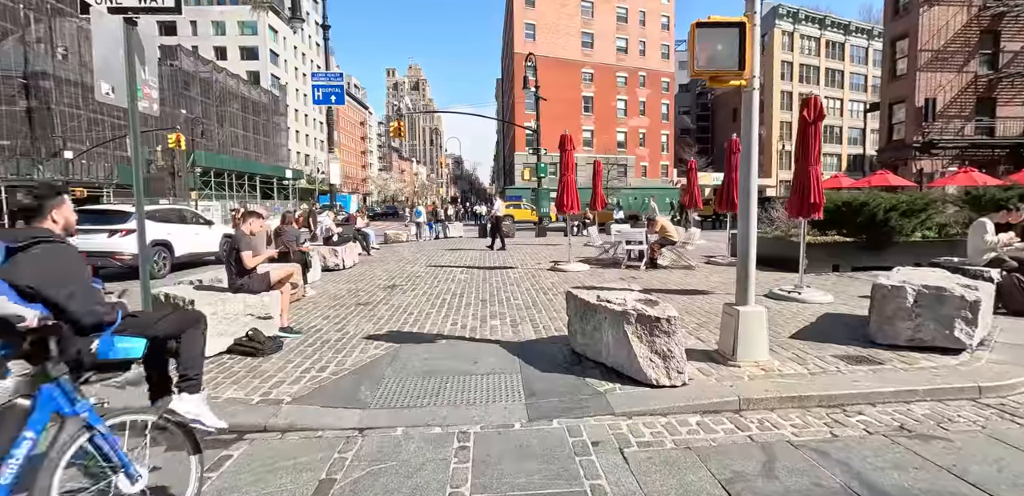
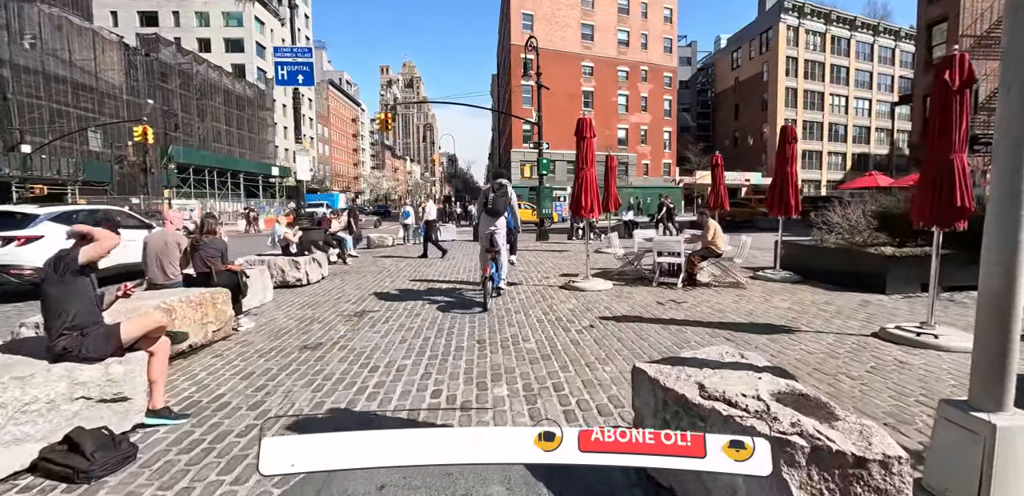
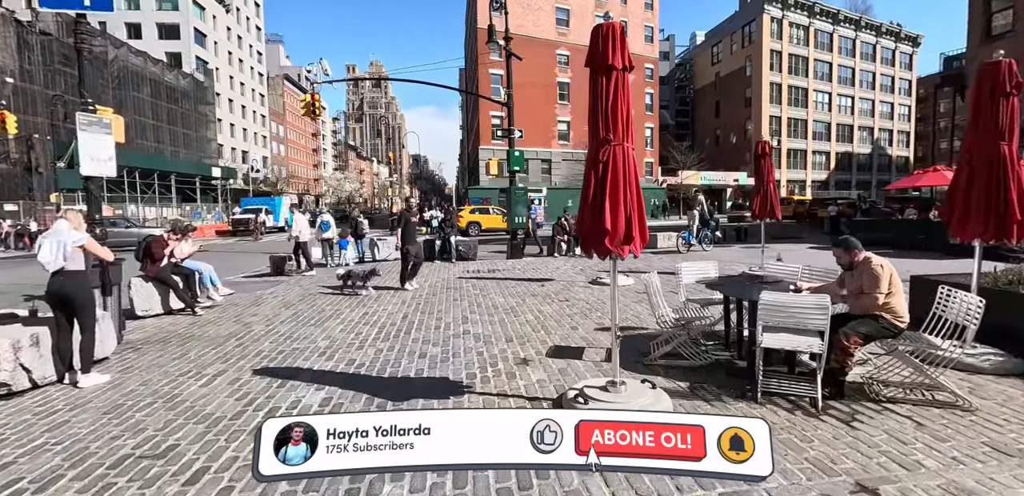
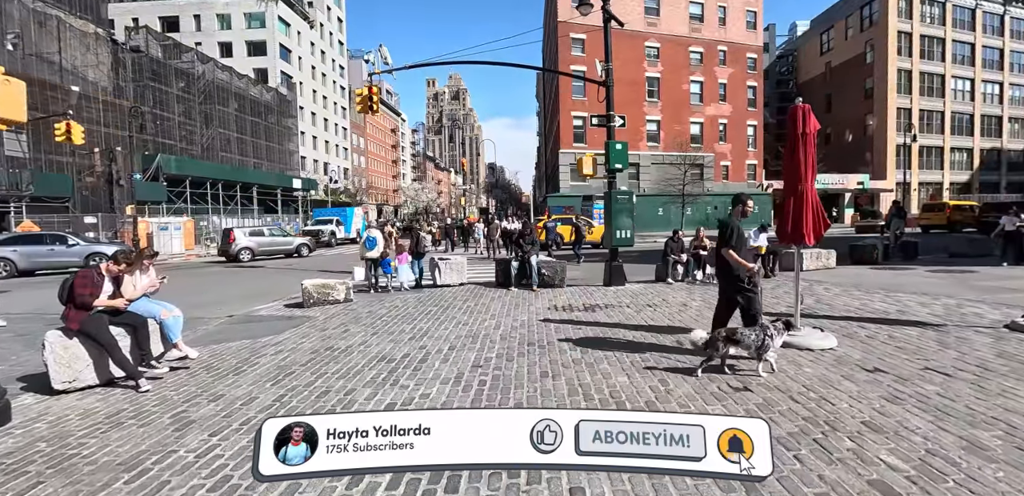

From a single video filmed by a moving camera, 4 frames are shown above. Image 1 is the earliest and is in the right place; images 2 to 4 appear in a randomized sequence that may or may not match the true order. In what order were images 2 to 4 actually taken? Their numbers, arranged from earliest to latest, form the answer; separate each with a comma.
2, 3, 4
